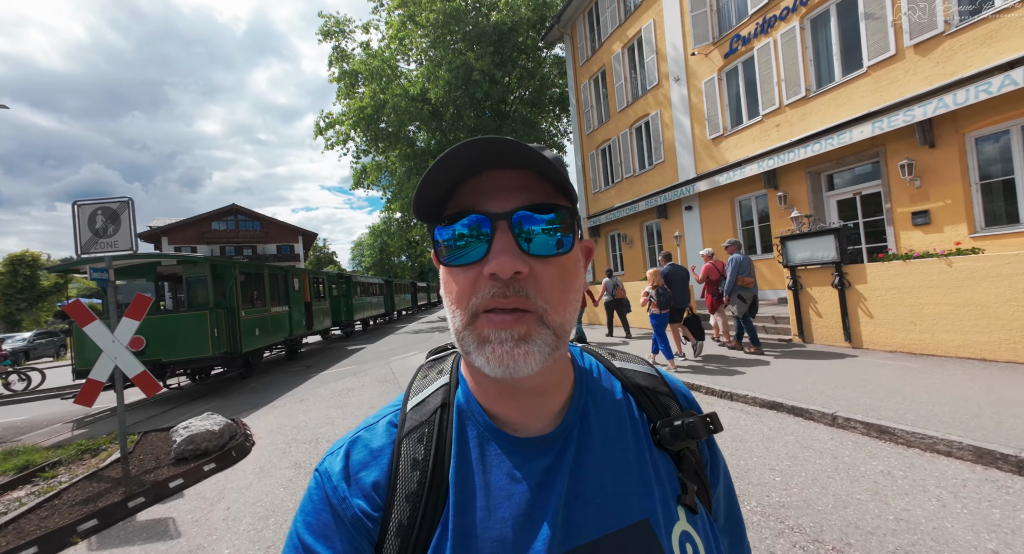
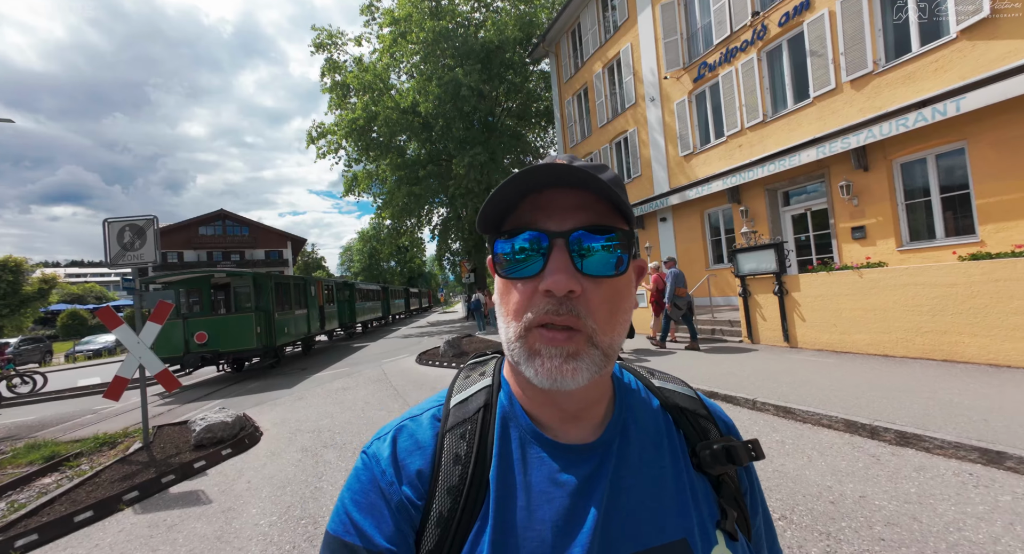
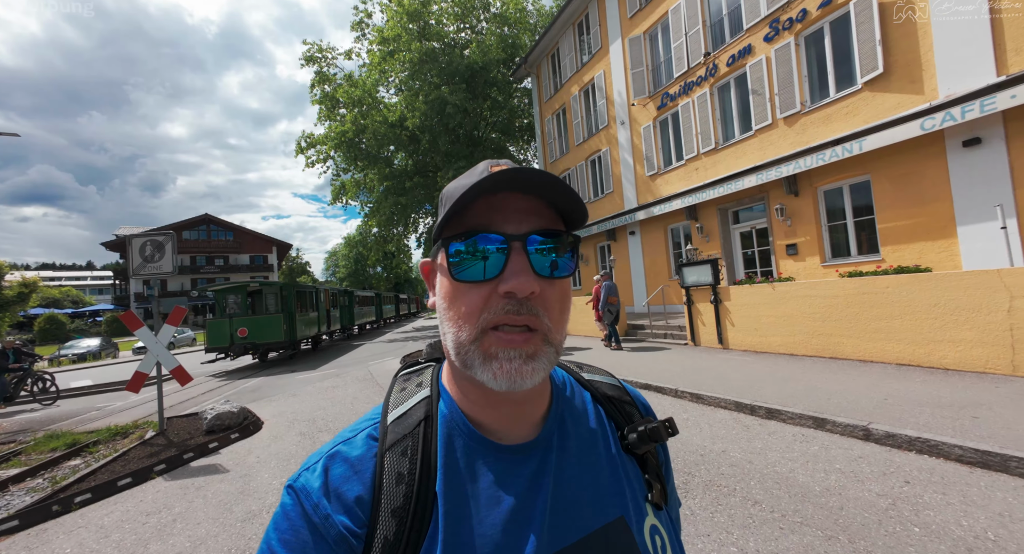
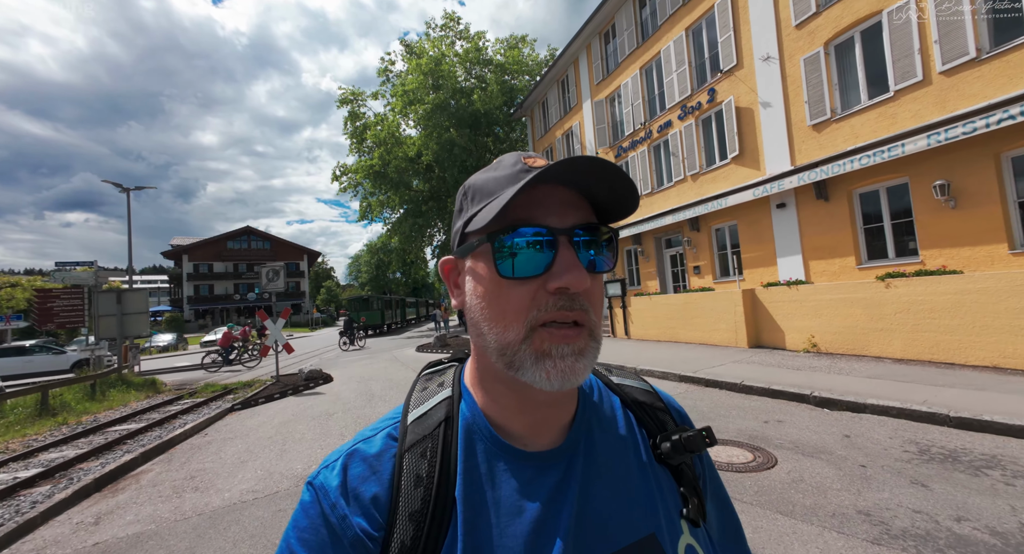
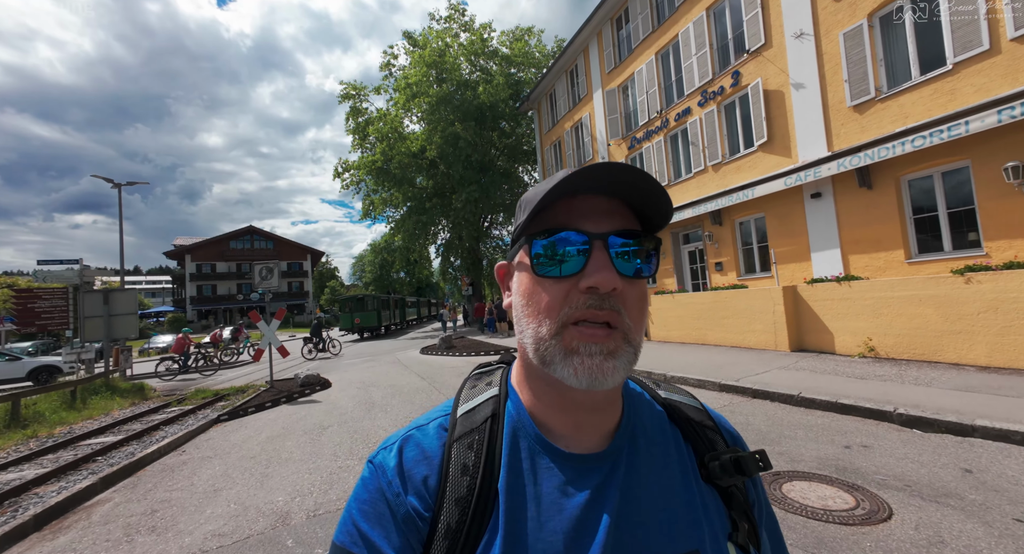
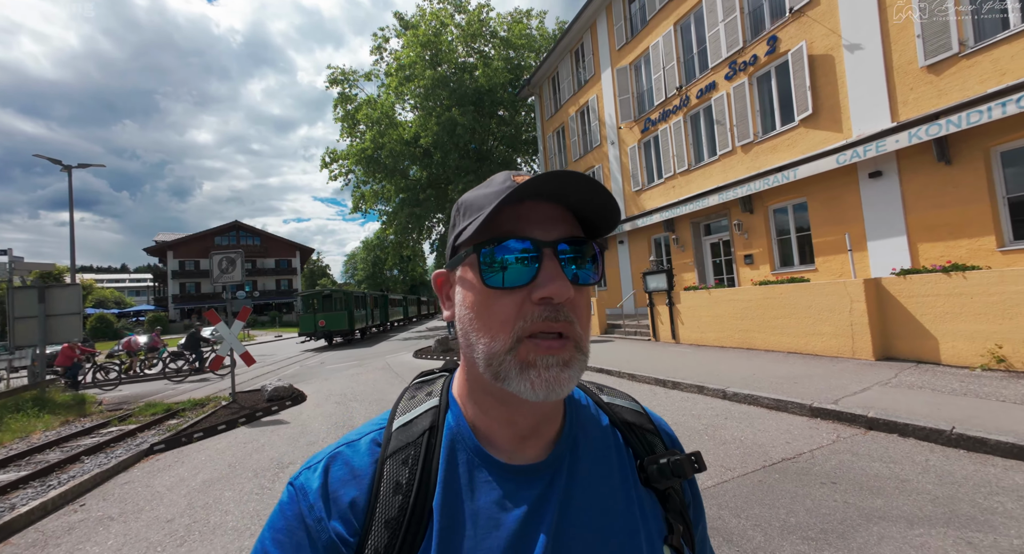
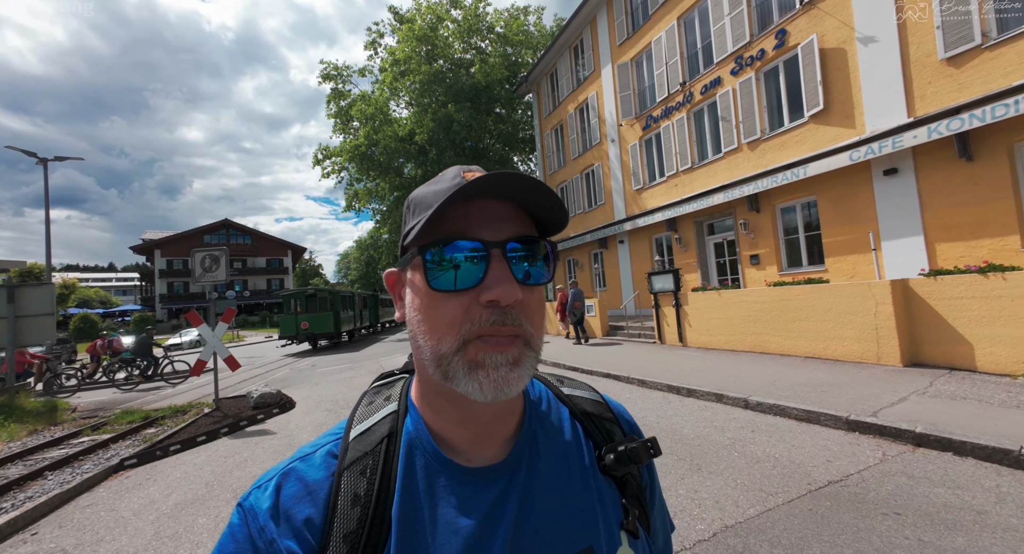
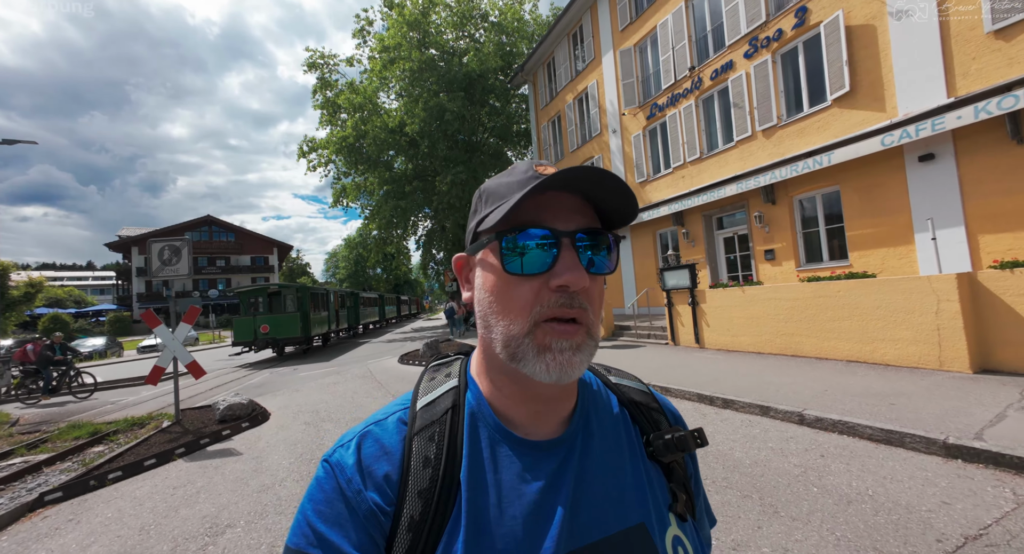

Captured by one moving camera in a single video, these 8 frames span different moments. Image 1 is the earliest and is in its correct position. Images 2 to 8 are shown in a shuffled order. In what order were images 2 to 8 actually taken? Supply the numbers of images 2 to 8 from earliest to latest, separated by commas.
2, 3, 8, 7, 6, 5, 4
